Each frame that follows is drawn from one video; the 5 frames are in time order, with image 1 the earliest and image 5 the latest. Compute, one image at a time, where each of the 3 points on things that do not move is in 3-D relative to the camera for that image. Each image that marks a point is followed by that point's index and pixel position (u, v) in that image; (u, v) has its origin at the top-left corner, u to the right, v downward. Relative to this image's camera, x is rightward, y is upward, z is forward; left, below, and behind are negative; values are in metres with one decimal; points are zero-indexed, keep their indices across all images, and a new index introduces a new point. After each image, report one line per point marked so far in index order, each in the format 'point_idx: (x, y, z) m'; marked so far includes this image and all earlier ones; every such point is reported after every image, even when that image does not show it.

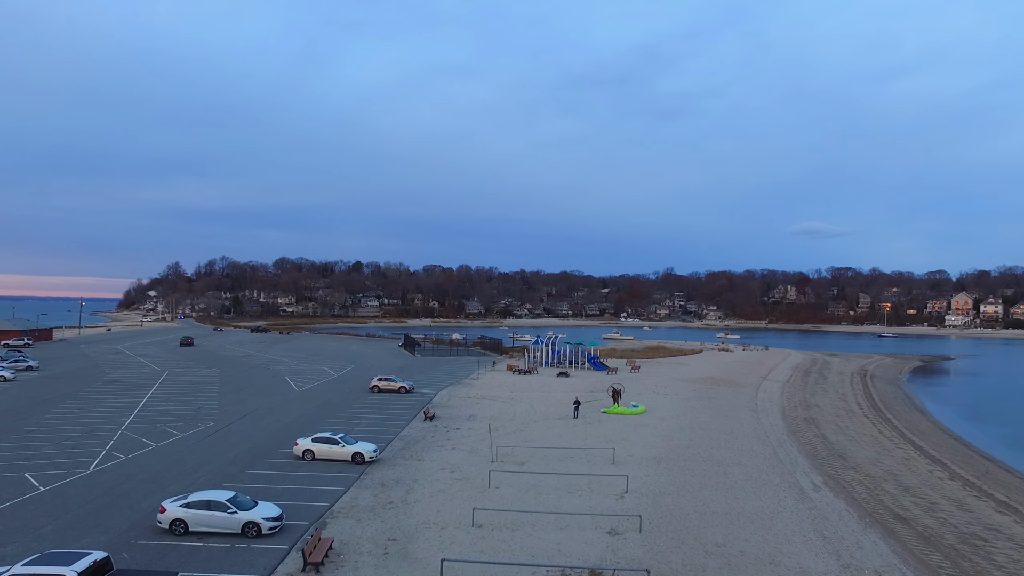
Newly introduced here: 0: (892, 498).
0: (+11.6, -6.3, +17.7) m
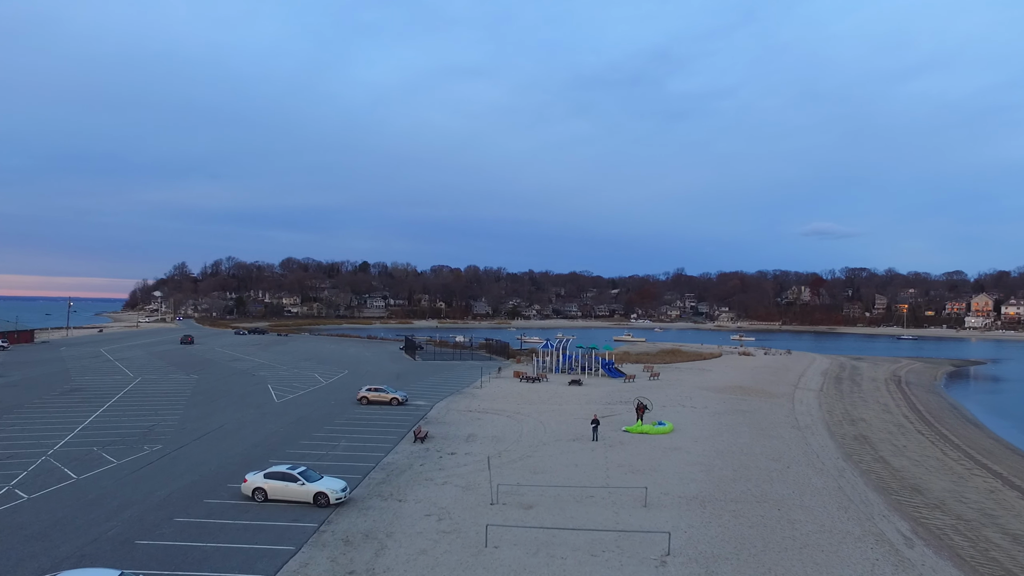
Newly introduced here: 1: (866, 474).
0: (+11.7, -6.2, +13.7) m
1: (+11.9, -6.3, +19.5) m
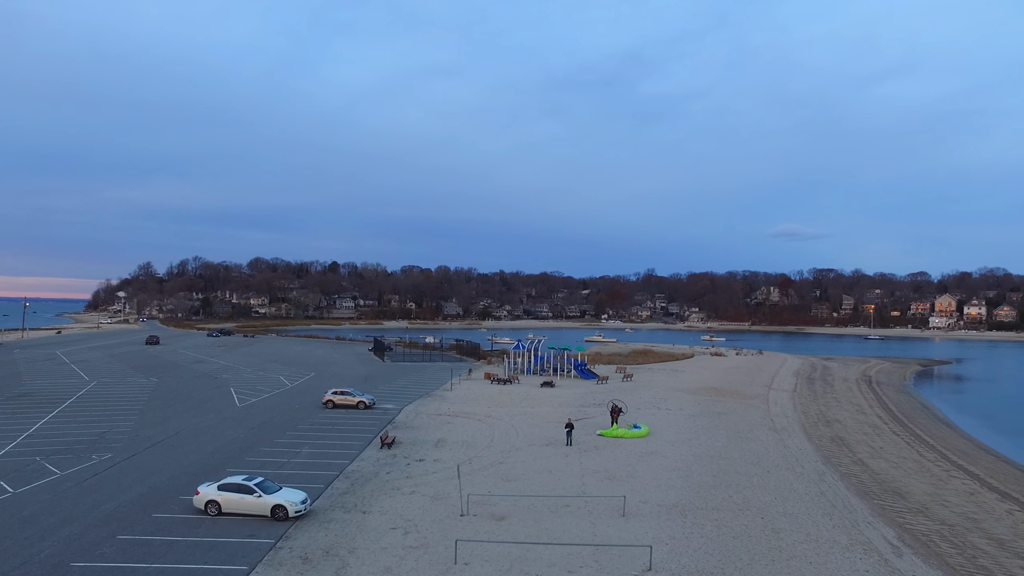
0: (+11.0, -6.2, +13.3) m
1: (+11.0, -6.2, +19.1) m
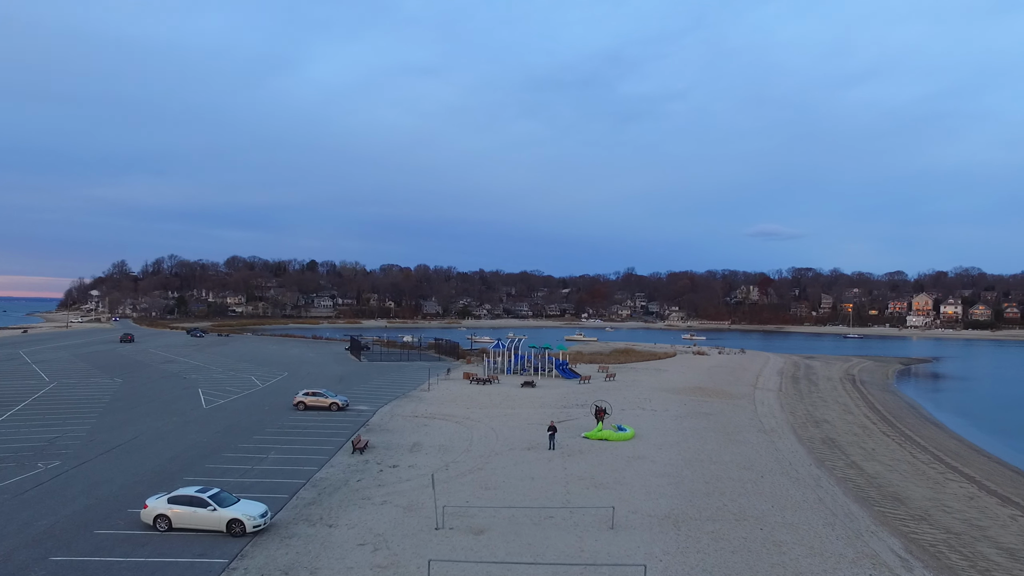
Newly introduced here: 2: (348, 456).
0: (+10.6, -6.1, +12.5) m
1: (+10.4, -6.1, +18.3) m
2: (-5.6, -5.7, +19.8) m
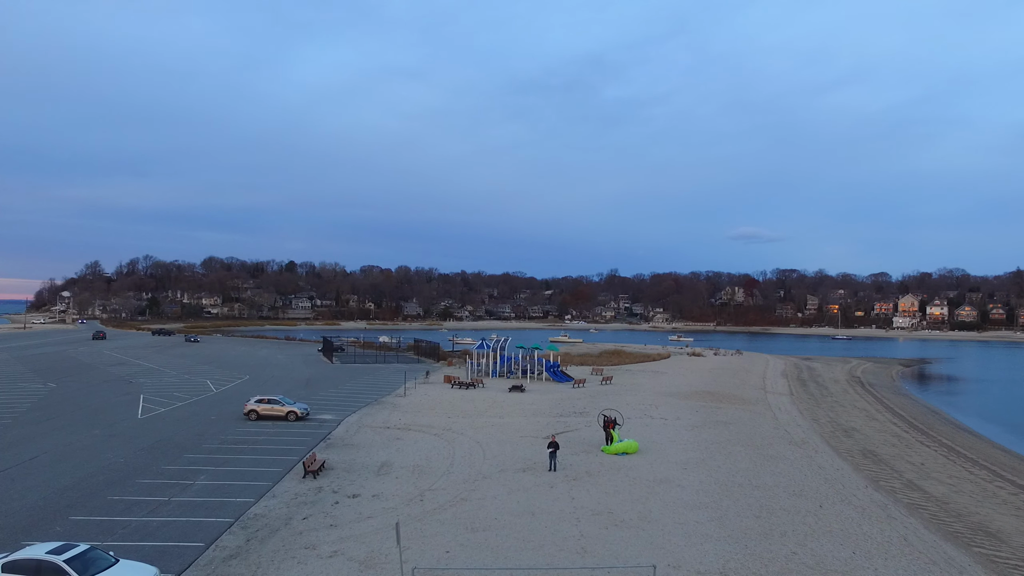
0: (+10.6, -5.6, +8.9) m
1: (+10.2, -5.6, +14.7) m
2: (-5.8, -5.2, +15.7) m
